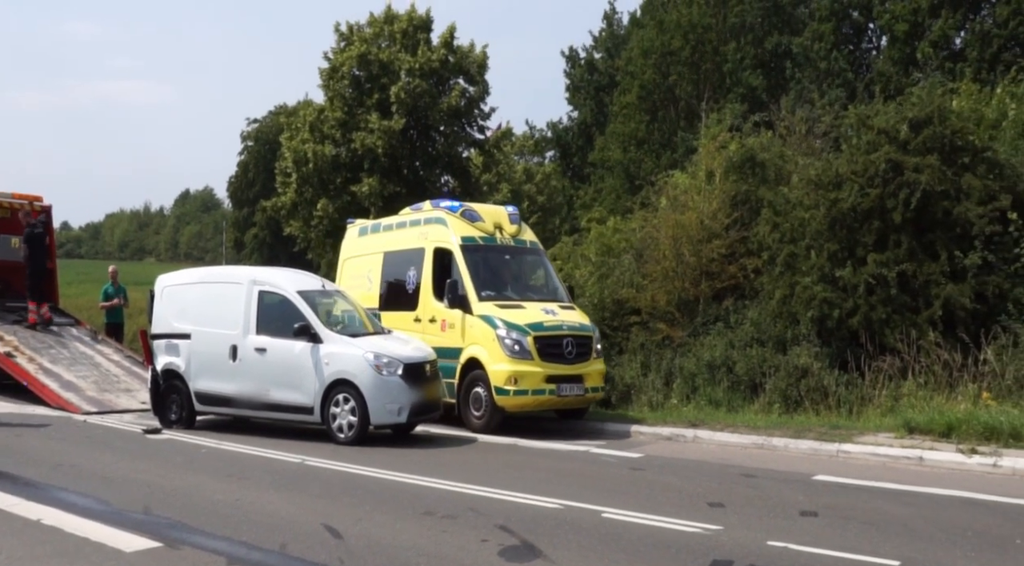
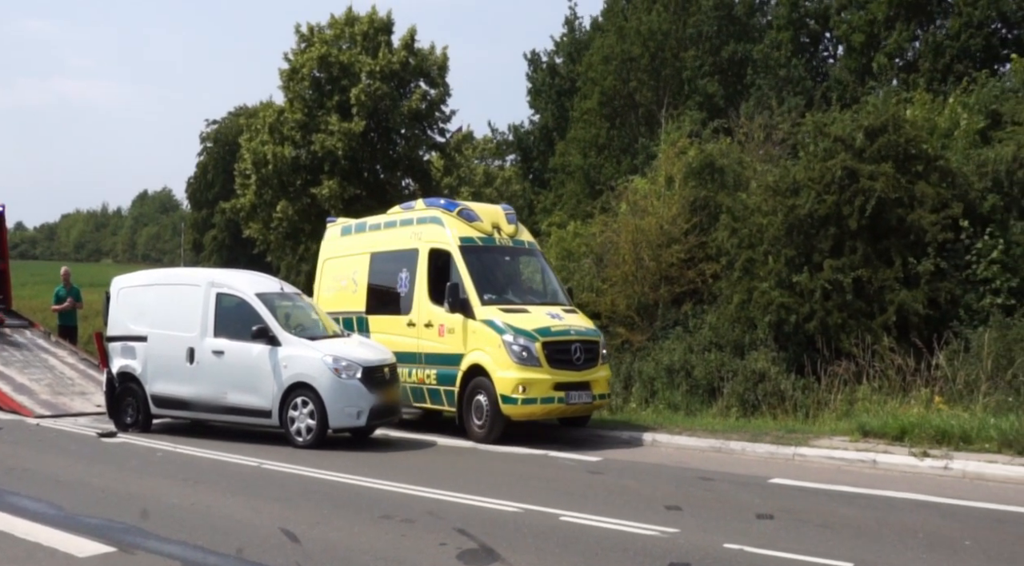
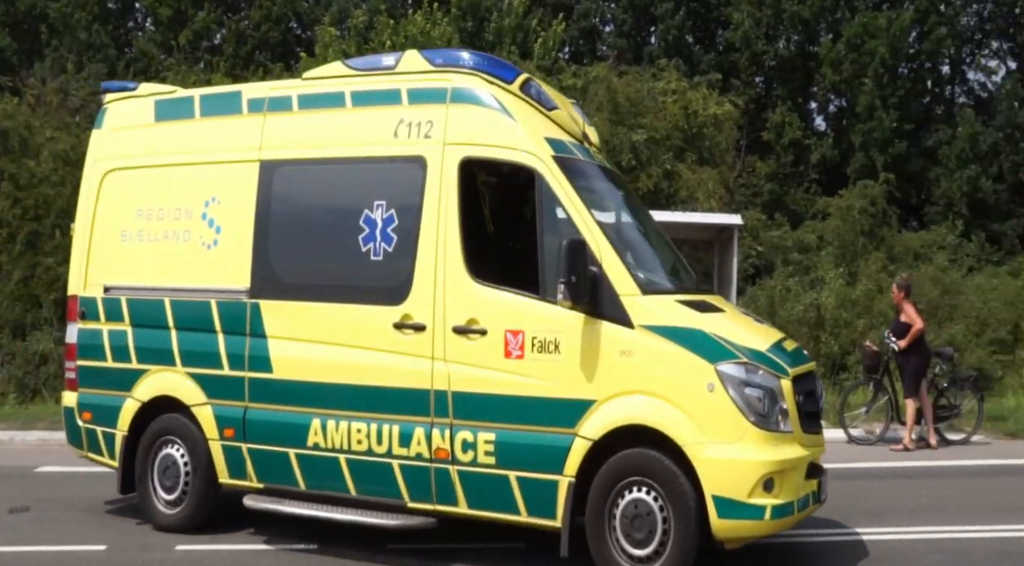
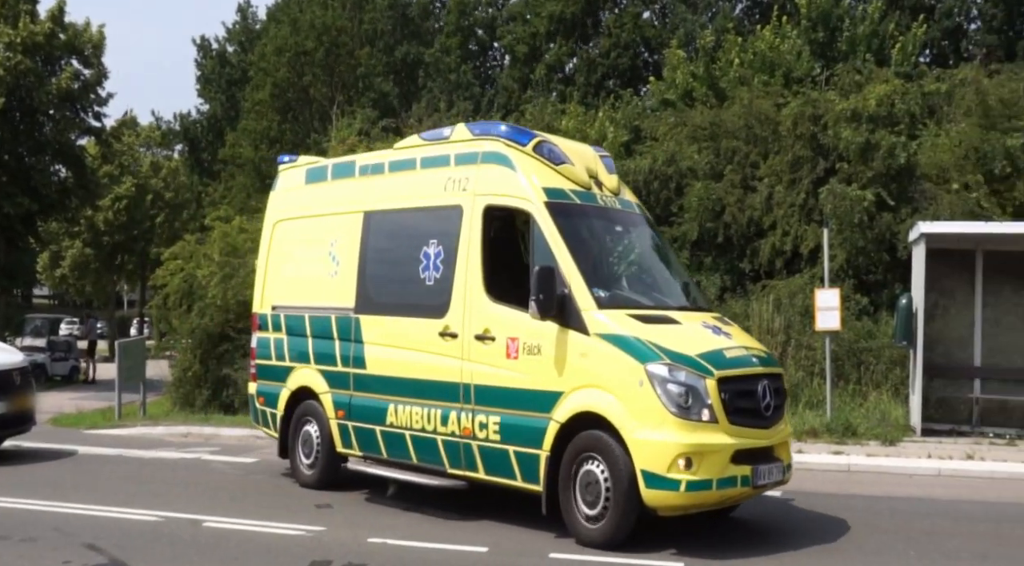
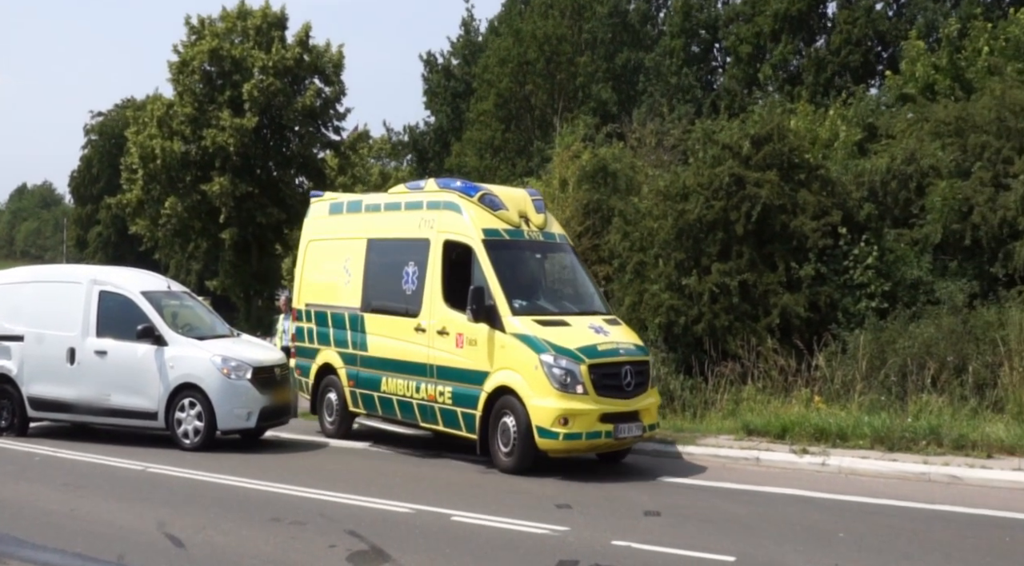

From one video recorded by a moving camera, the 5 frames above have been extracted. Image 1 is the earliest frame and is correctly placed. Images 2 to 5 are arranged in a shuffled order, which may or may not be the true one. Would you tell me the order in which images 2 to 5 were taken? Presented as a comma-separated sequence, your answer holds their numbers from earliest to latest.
2, 5, 4, 3
